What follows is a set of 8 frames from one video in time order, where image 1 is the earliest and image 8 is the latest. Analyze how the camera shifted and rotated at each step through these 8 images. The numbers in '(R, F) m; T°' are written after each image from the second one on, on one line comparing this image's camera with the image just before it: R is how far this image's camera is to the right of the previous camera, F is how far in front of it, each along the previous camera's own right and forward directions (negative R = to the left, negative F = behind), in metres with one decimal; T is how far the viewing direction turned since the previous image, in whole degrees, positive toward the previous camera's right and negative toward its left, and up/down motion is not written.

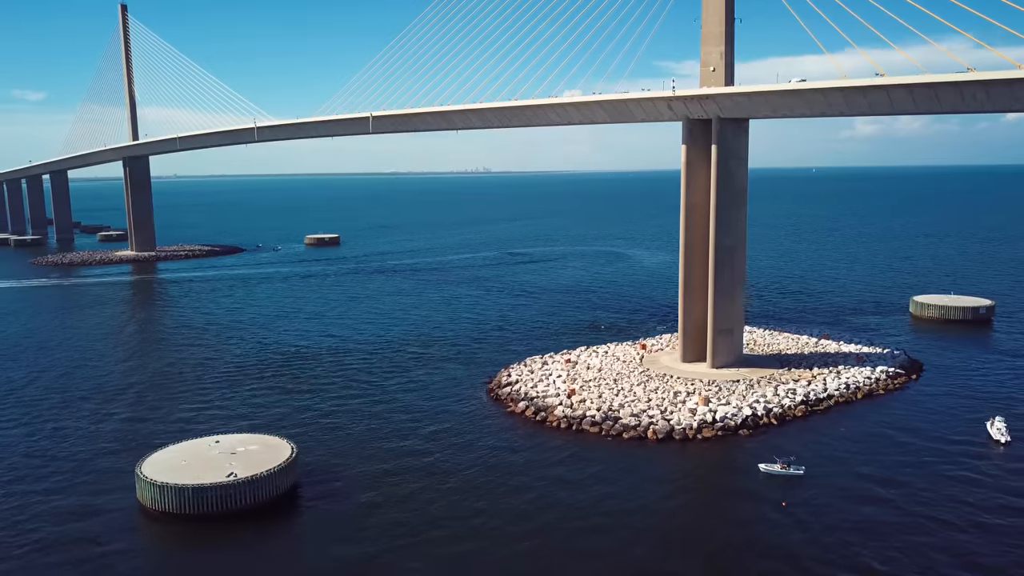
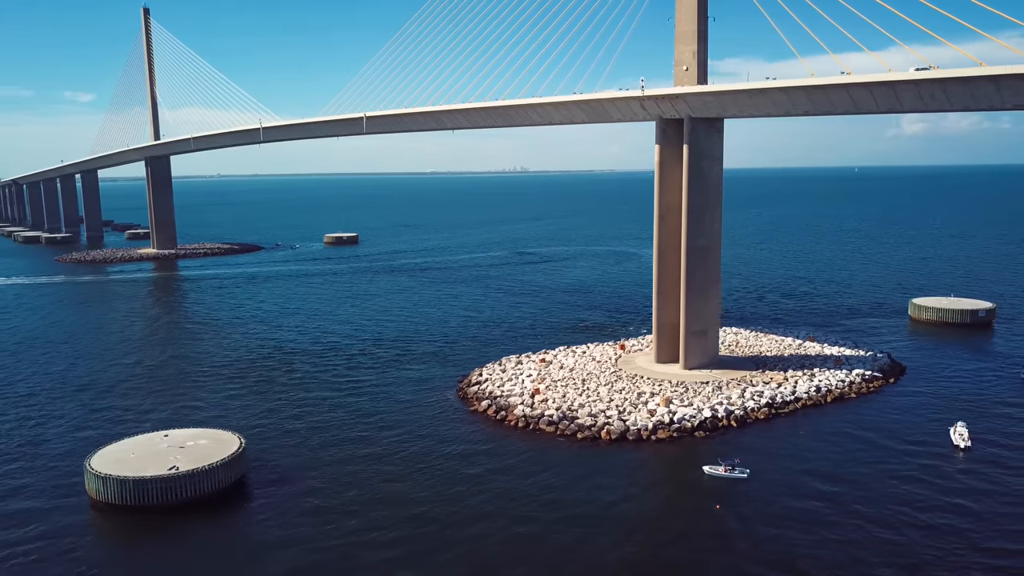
(+2.7, -0.1) m; -3°
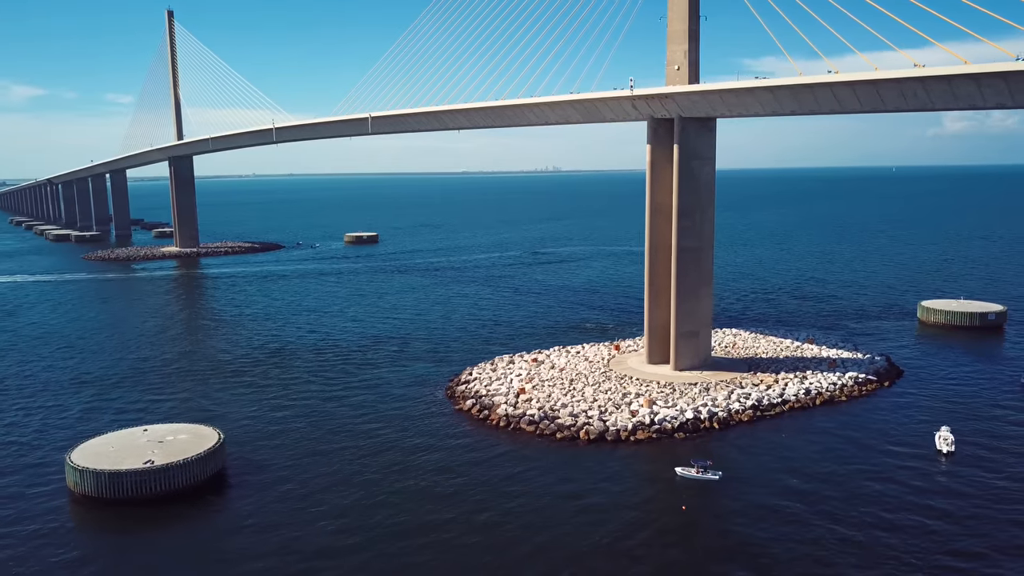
(+1.7, 0.0) m; -2°
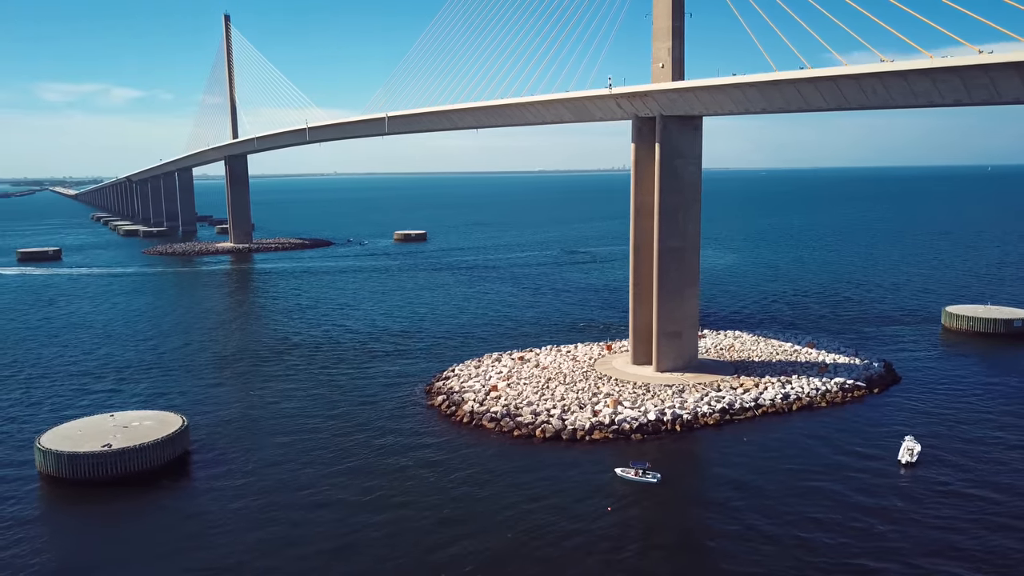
(+3.8, 0.0) m; -5°
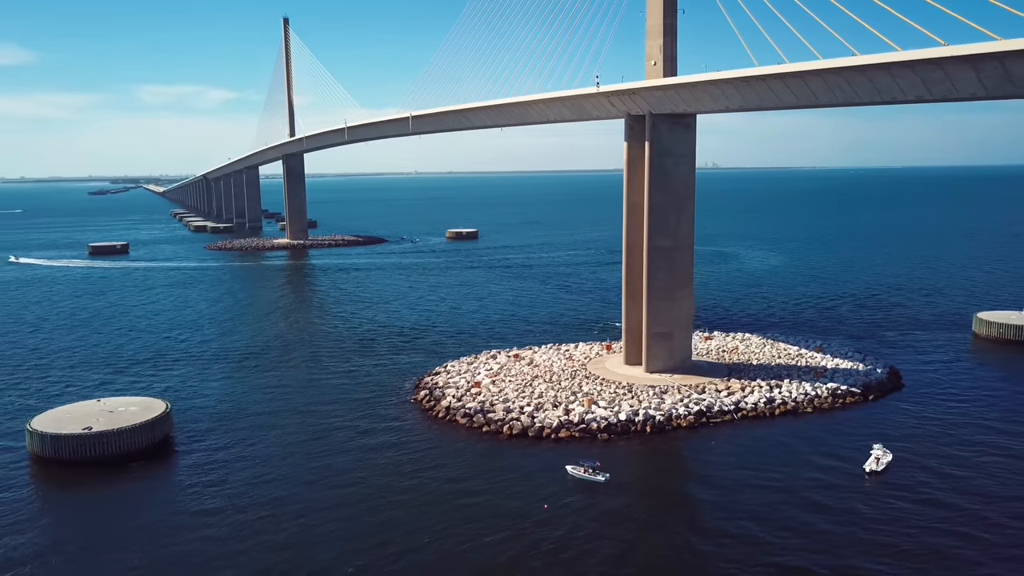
(+3.5, 0.0) m; -5°
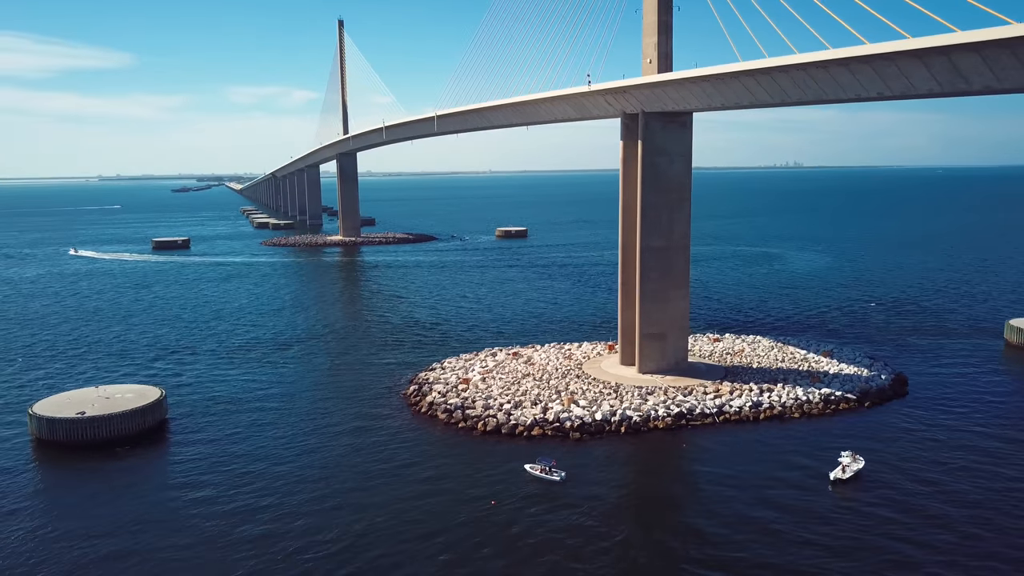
(+3.2, -0.1) m; -5°
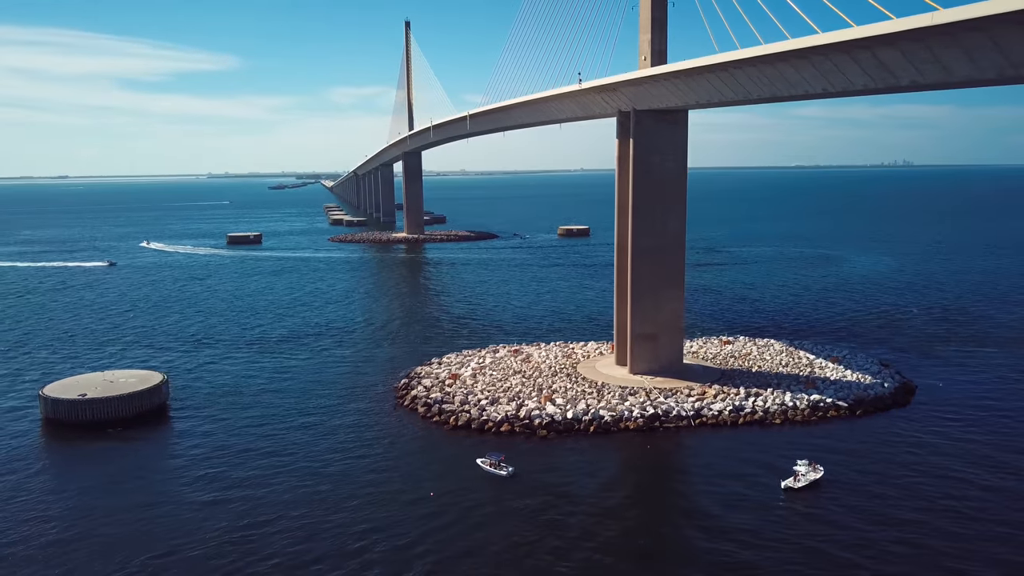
(+3.9, 0.0) m; -6°
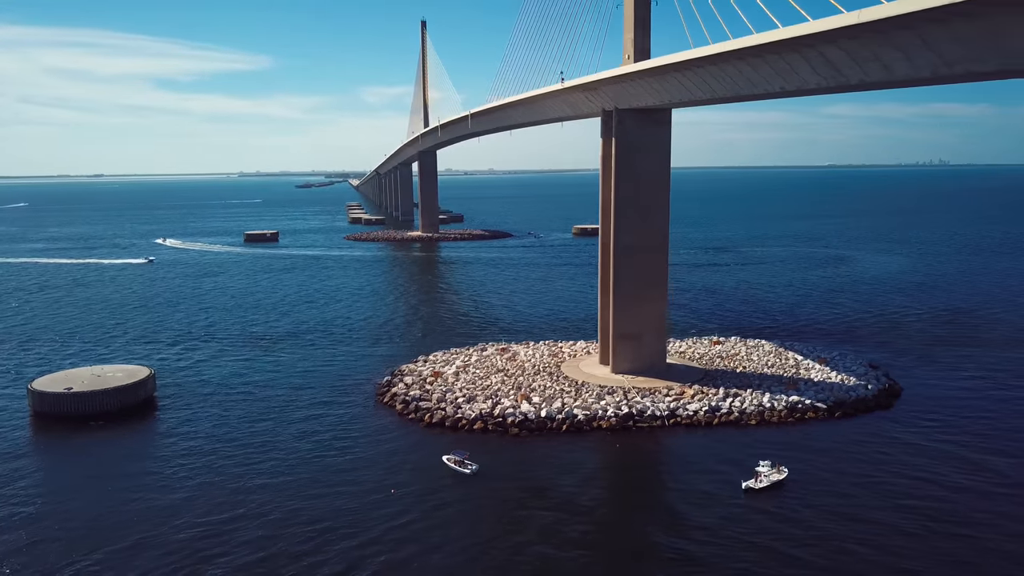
(+1.8, -0.1) m; -2°
